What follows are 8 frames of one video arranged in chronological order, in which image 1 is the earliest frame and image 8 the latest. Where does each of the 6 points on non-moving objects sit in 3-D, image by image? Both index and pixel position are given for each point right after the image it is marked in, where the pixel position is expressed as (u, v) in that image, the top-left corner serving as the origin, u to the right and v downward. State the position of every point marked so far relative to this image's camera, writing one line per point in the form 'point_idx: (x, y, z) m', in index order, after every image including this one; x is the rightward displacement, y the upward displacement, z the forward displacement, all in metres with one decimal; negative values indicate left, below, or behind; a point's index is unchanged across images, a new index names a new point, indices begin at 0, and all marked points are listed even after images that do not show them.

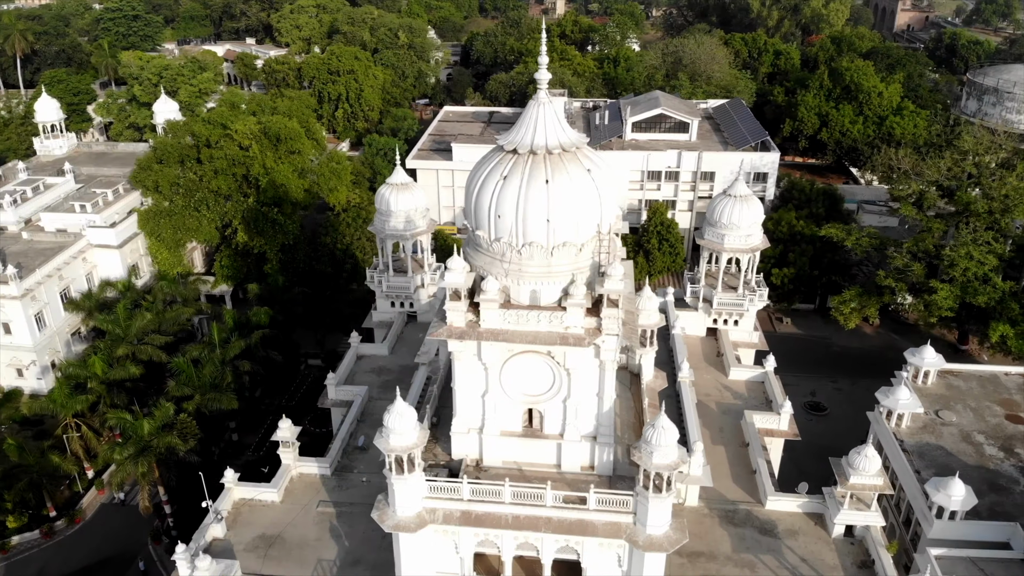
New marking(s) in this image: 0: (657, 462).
0: (+3.3, -3.9, +19.7) m
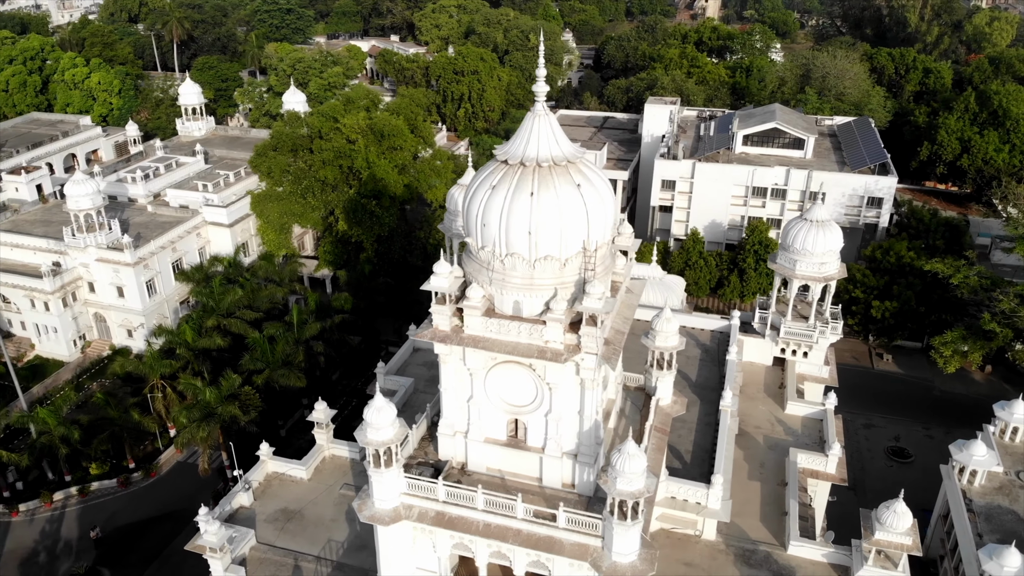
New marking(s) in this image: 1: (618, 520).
0: (+2.4, -4.4, +19.2) m
1: (+2.4, -5.2, +19.5) m
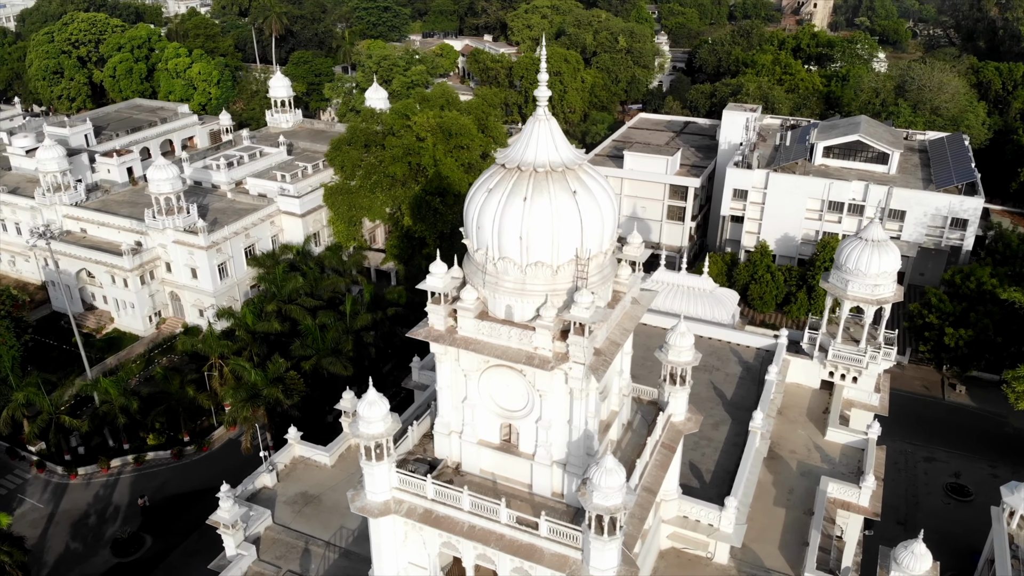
0: (+1.9, -4.6, +18.8) m
1: (+1.9, -5.4, +19.2) m
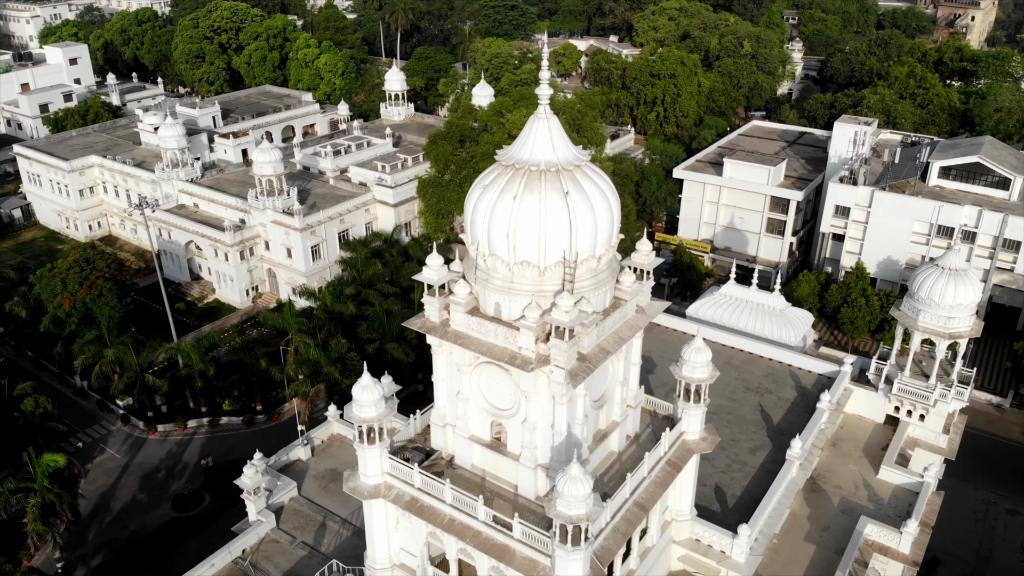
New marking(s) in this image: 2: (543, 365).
0: (+1.1, -4.7, +18.5) m
1: (+1.0, -5.5, +18.8) m
2: (+0.7, -1.7, +19.2) m
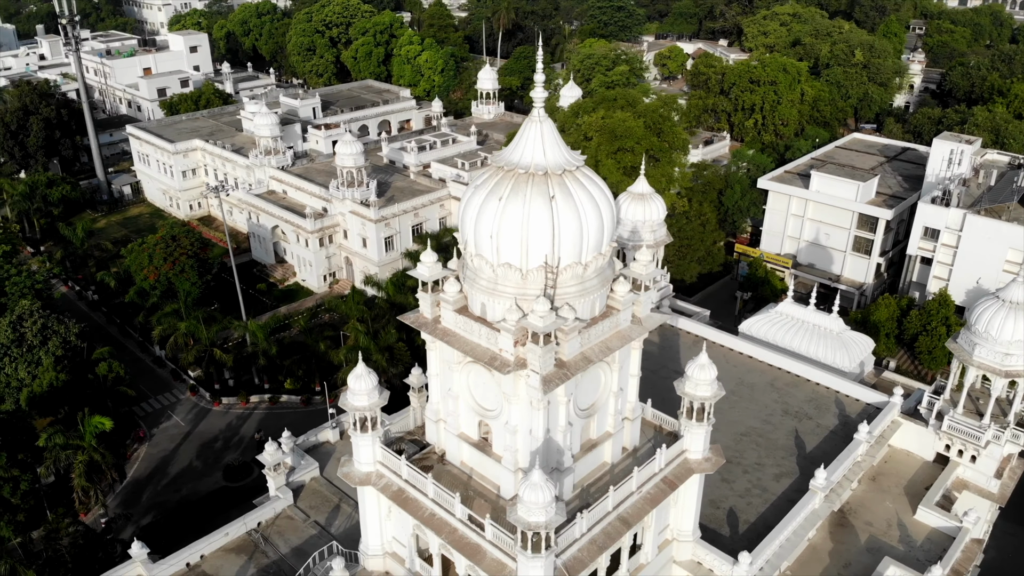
0: (+0.2, -4.8, +18.4) m
1: (+0.2, -5.6, +18.7) m
2: (+0.2, -1.7, +19.2) m
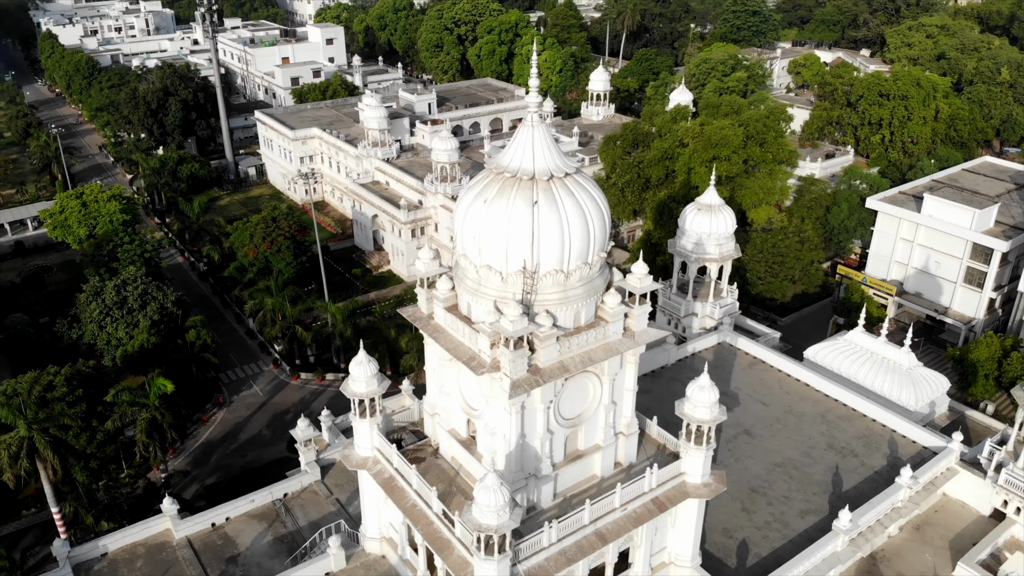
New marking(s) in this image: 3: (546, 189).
0: (-0.7, -4.8, +18.5) m
1: (-0.8, -5.6, +18.9) m
2: (-0.4, -1.8, +19.2) m
3: (+0.8, +2.1, +18.9) m
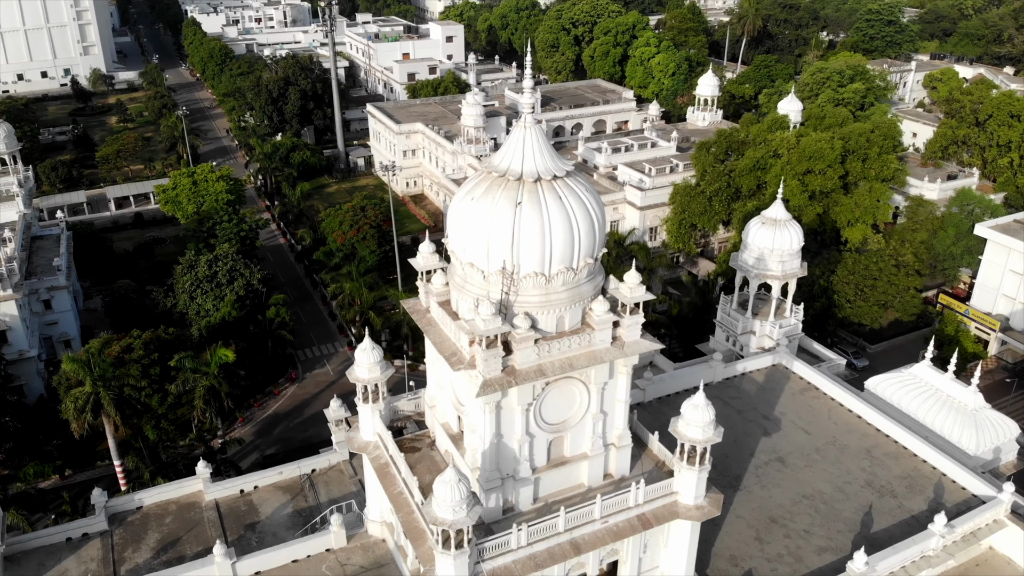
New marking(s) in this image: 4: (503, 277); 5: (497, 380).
0: (-1.6, -4.7, +18.7) m
1: (-1.6, -5.5, +19.1) m
2: (-1.0, -1.7, +19.4) m
3: (+0.5, +2.1, +18.9) m
4: (-0.2, +0.2, +19.0) m
5: (-0.3, -2.0, +19.0) m
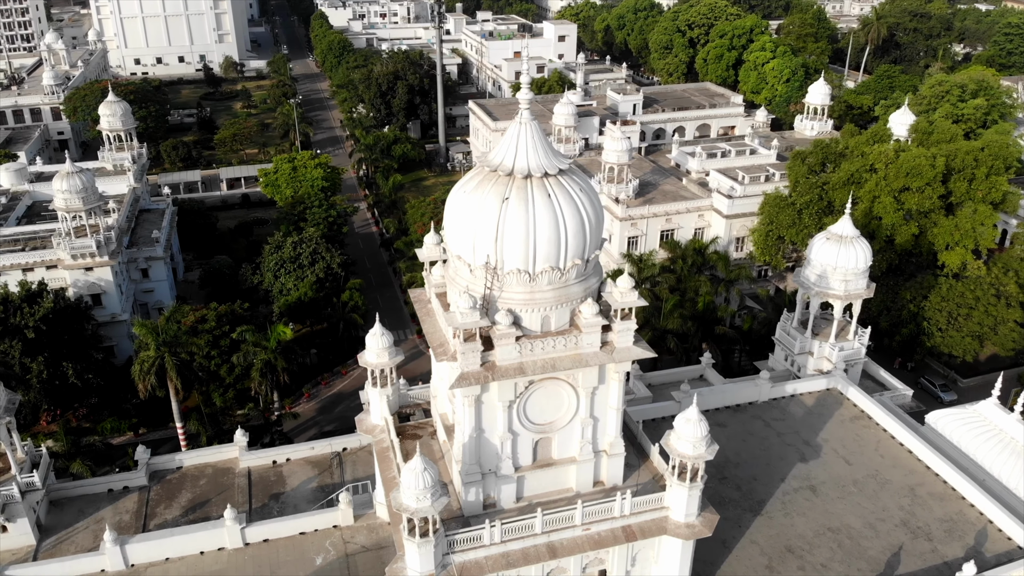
0: (-2.3, -4.5, +18.9) m
1: (-2.4, -5.3, +19.3) m
2: (-1.4, -1.6, +19.5) m
3: (+0.2, +2.1, +18.7) m
4: (-0.5, +0.3, +19.0) m
5: (-0.8, -1.9, +19.0) m
